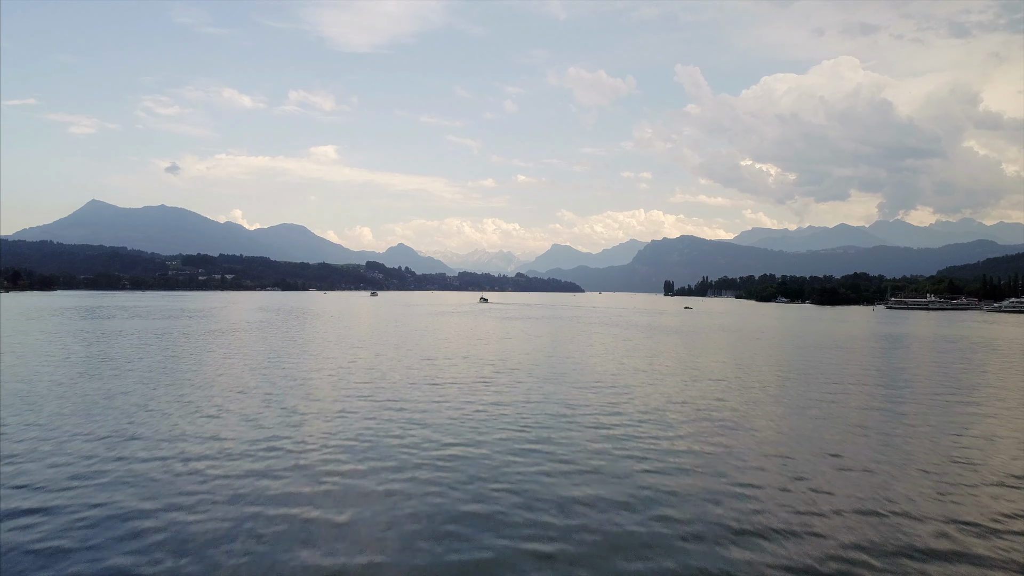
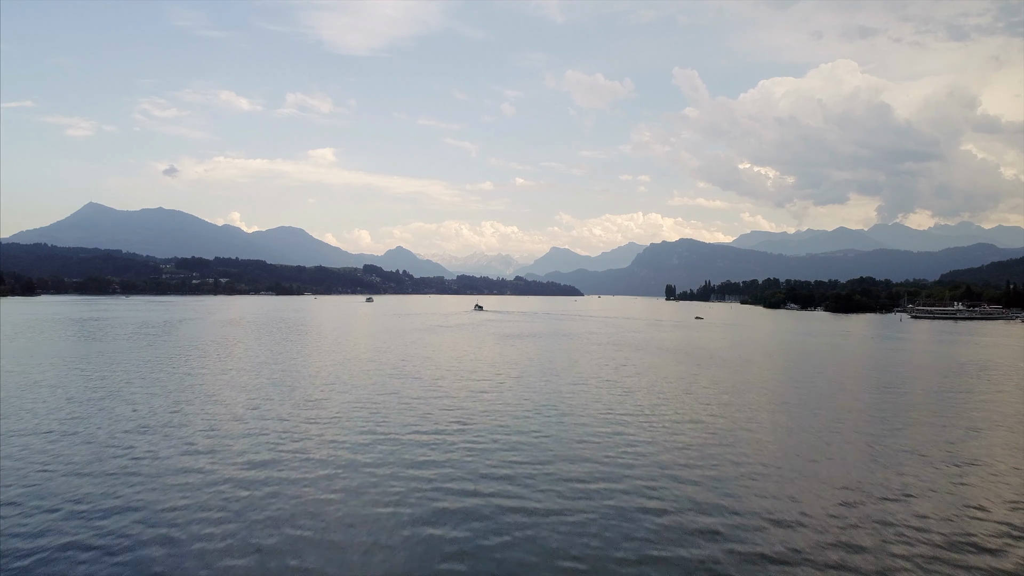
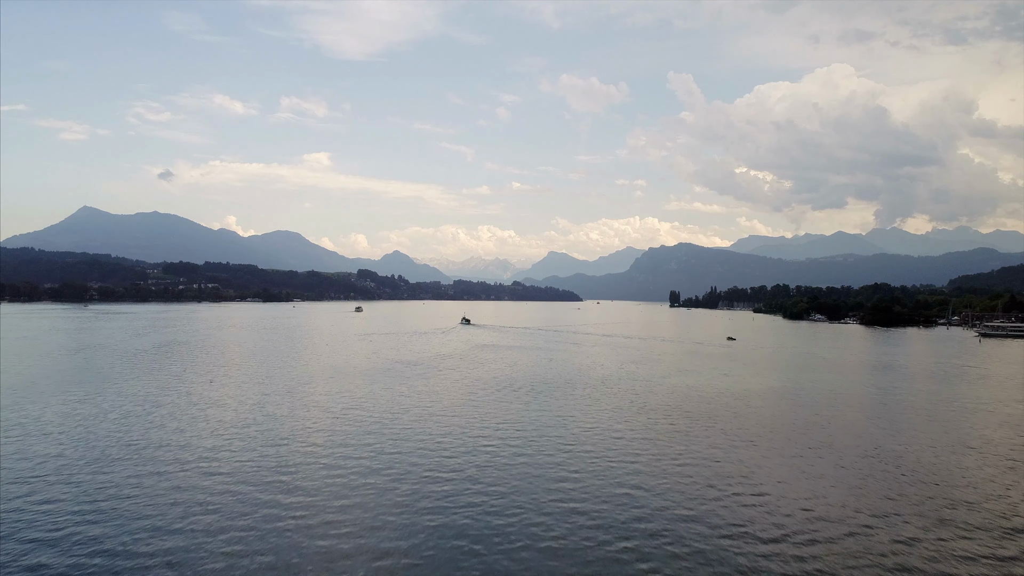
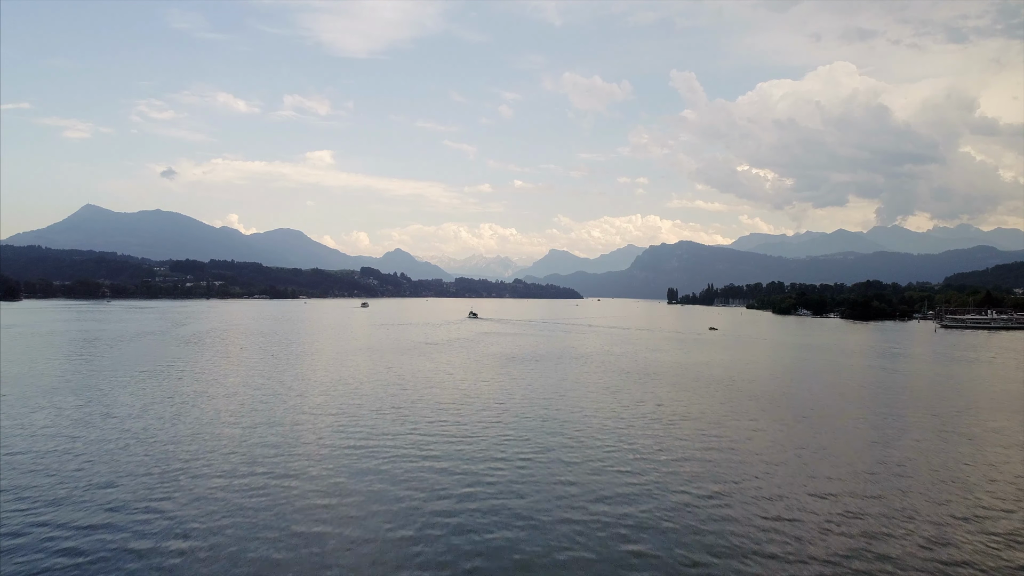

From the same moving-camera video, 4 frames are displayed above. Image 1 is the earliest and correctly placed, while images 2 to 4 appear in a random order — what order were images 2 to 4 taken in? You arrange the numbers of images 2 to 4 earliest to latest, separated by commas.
2, 4, 3
